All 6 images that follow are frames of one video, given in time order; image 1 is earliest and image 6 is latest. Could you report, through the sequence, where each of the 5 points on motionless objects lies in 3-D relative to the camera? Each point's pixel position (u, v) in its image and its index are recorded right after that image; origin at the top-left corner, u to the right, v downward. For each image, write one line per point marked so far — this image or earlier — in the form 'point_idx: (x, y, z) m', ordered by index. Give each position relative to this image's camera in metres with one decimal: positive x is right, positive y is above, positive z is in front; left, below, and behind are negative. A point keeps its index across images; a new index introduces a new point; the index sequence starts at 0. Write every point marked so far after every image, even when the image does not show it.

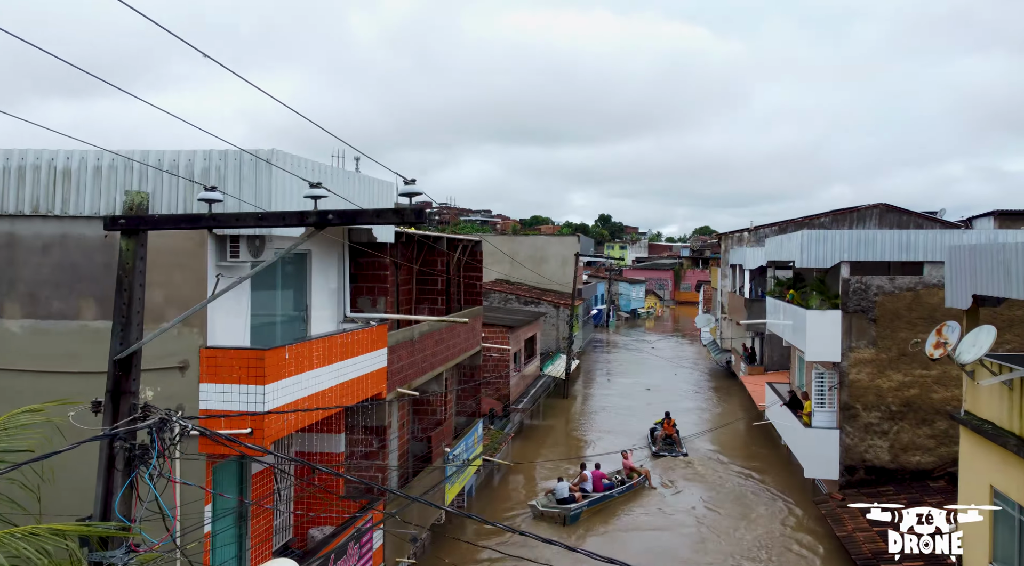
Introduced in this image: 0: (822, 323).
0: (+7.8, -1.0, +18.1) m
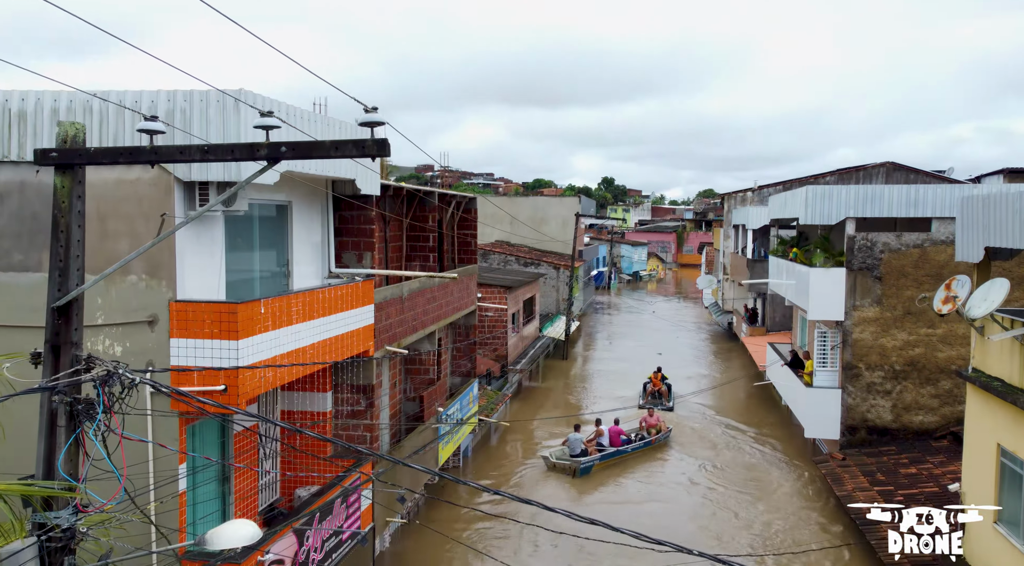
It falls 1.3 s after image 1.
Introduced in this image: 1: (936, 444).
0: (+7.6, +0.1, +17.6) m
1: (+10.0, -3.8, +17.1) m
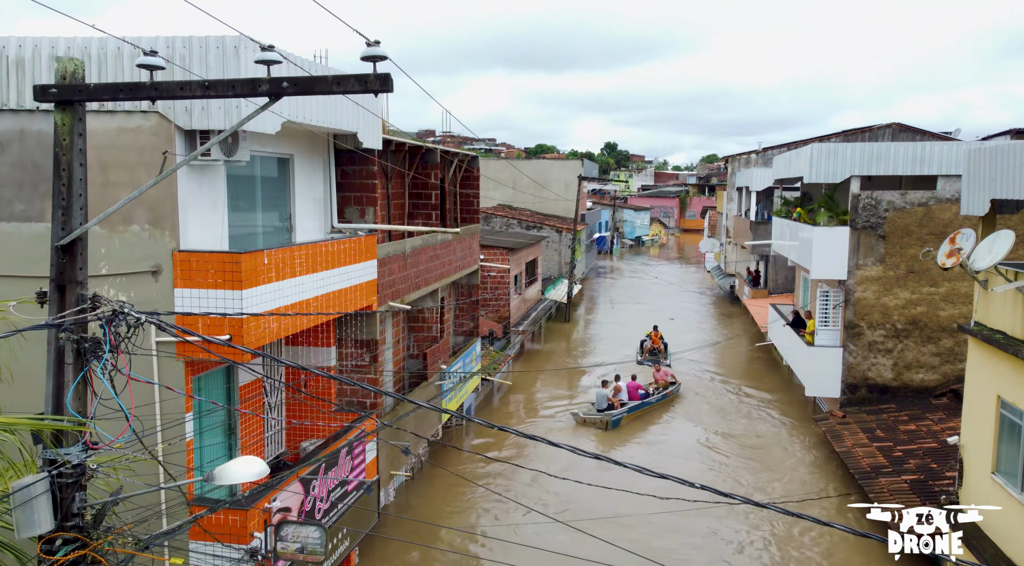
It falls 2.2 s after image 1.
0: (+7.7, +1.1, +17.6) m
1: (+10.0, -2.8, +17.2) m
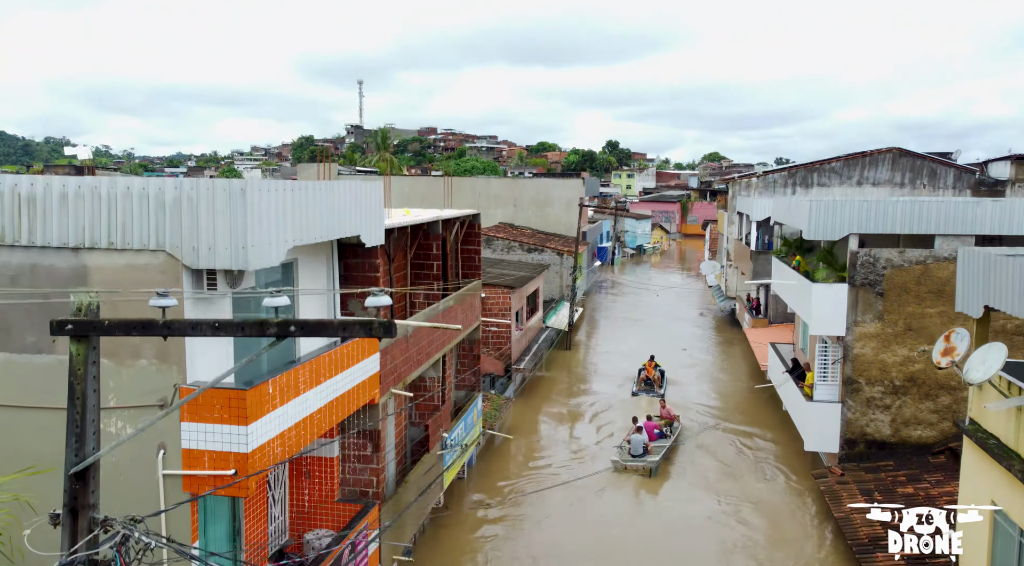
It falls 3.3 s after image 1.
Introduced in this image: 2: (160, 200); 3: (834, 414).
0: (+7.7, -0.3, +17.7) m
1: (+10.0, -4.2, +17.4) m
2: (-3.7, +0.9, +7.7) m
3: (+8.0, -3.3, +18.1) m
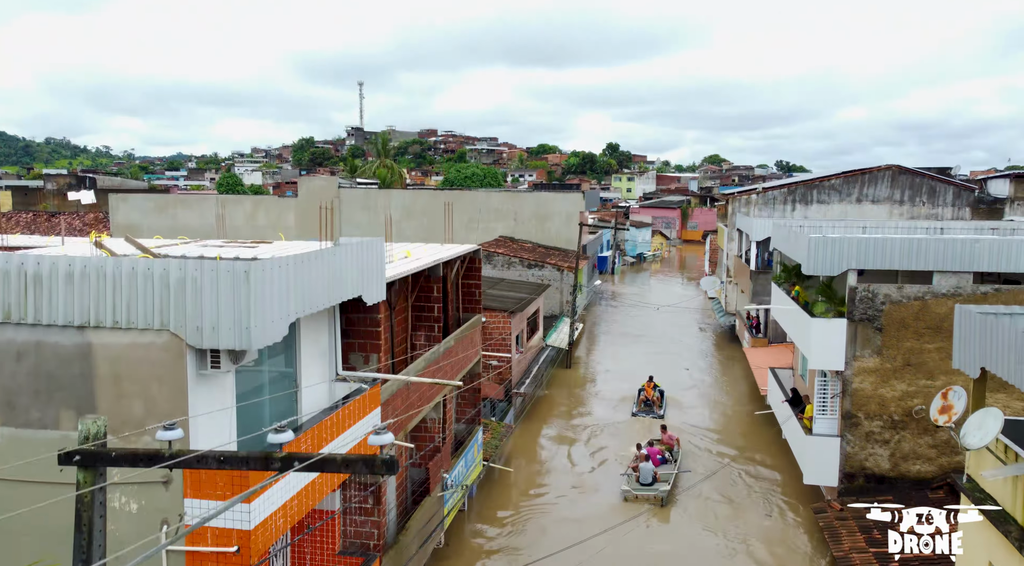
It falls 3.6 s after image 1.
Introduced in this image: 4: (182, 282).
0: (+7.7, -1.2, +17.8) m
1: (+10.0, -5.1, +17.4) m
2: (-3.7, 0.0, +7.8) m
3: (+8.0, -4.1, +18.2) m
4: (-3.6, 0.0, +7.8) m
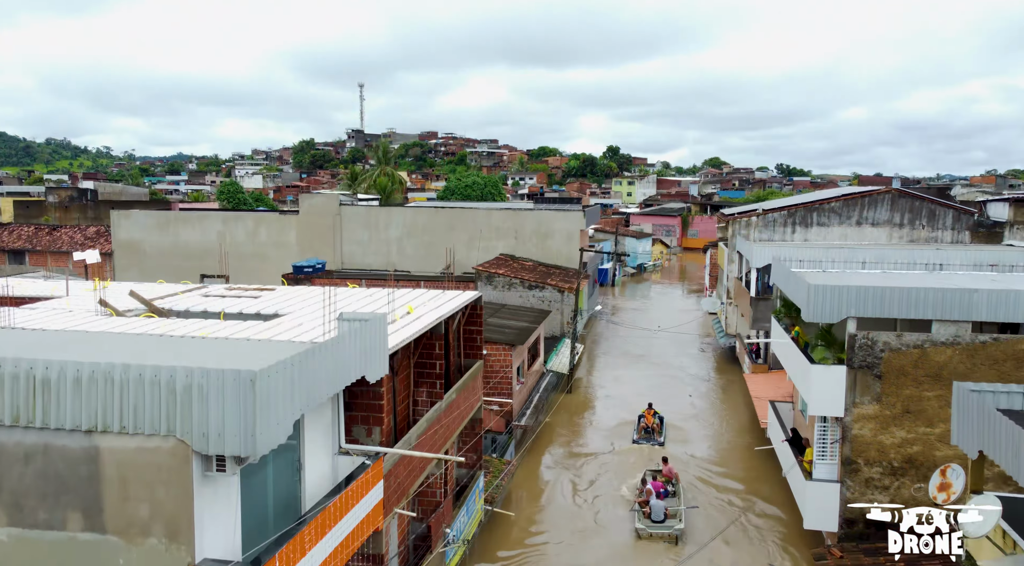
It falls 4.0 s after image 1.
0: (+7.8, -2.4, +17.9) m
1: (+10.1, -6.2, +17.5) m
2: (-3.7, -1.1, +7.9) m
3: (+8.0, -5.3, +18.3) m
4: (-3.5, -1.2, +7.9) m
